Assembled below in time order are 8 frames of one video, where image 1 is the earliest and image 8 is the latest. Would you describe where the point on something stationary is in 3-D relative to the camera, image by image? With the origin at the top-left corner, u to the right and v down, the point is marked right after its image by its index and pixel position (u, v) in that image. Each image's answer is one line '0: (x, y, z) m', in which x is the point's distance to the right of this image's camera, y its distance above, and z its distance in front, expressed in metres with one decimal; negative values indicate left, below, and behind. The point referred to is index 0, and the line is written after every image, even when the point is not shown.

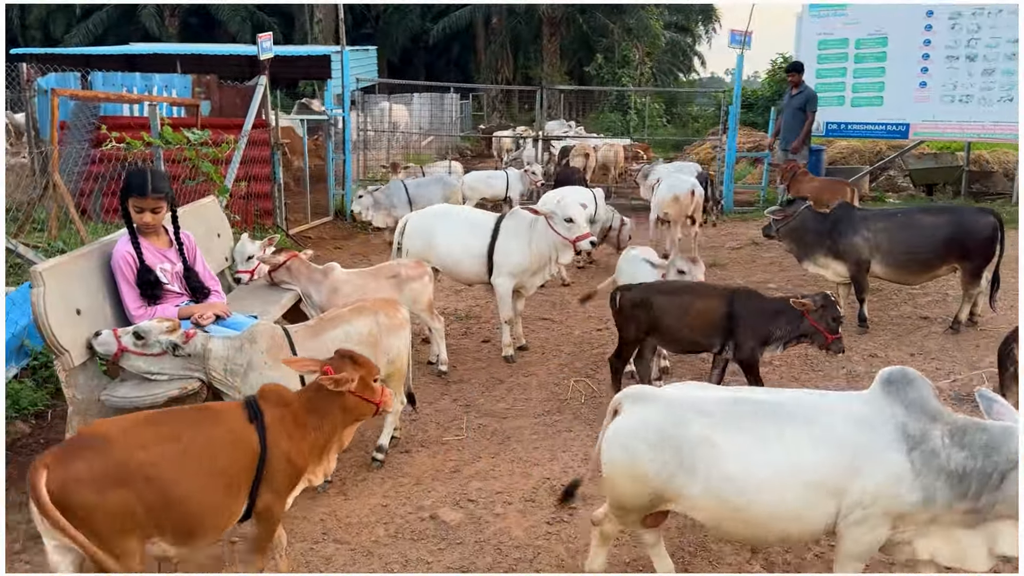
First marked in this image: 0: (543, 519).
0: (+0.1, -1.0, +3.9) m
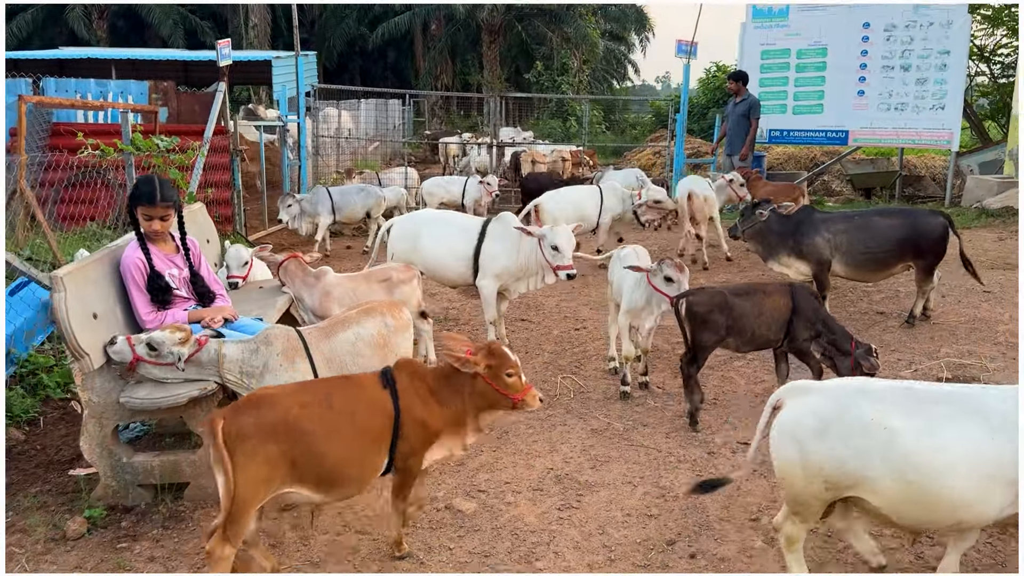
0: (+0.2, -1.0, +4.1) m
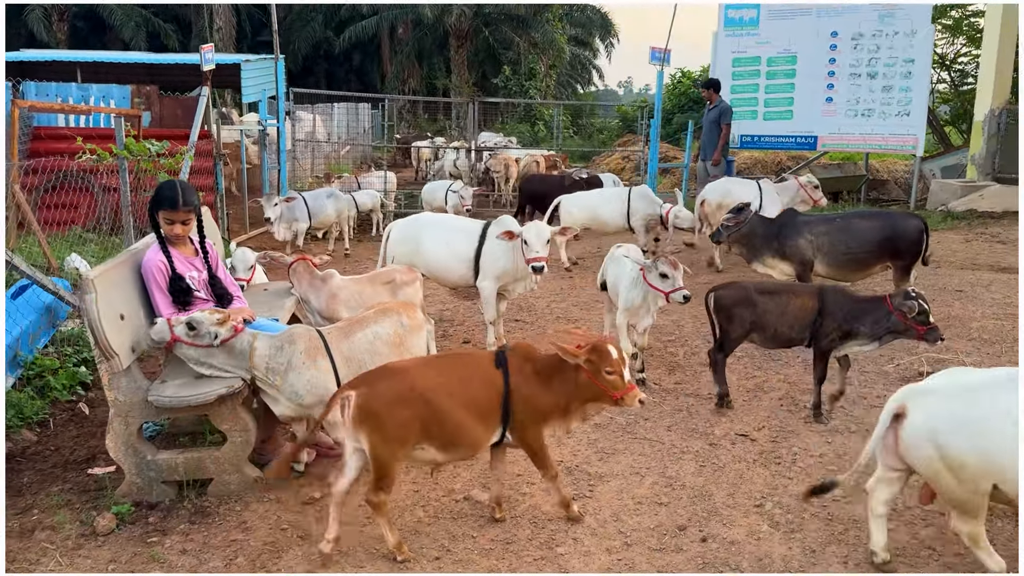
0: (+0.3, -1.0, +4.3) m
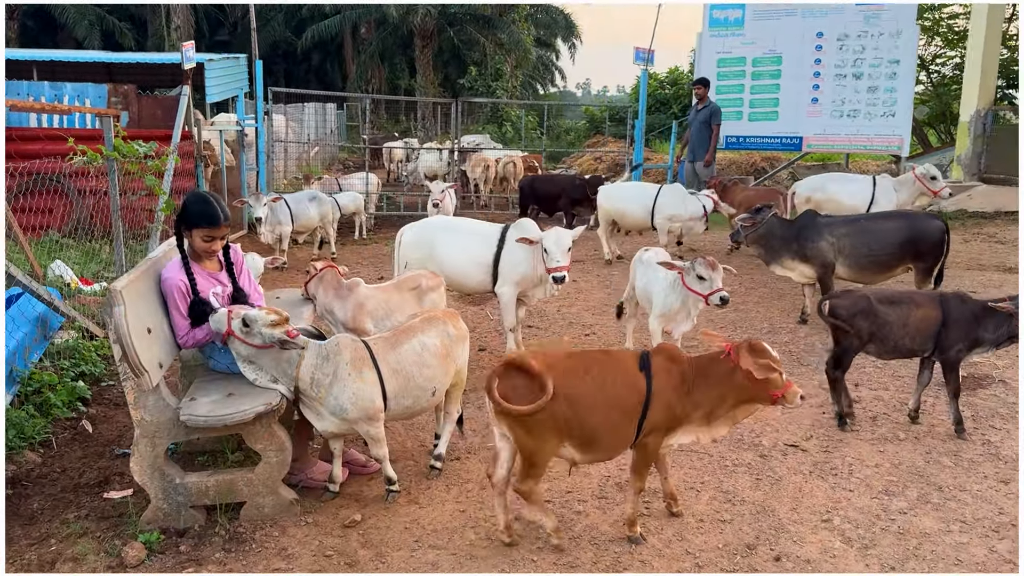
0: (+0.5, -1.1, +4.1) m
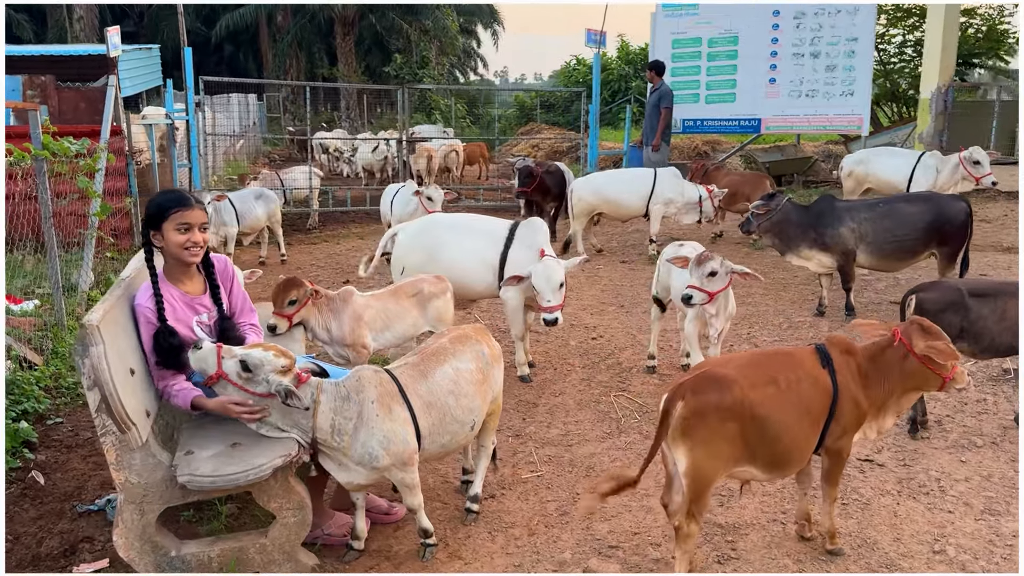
0: (+0.8, -1.1, +3.5) m
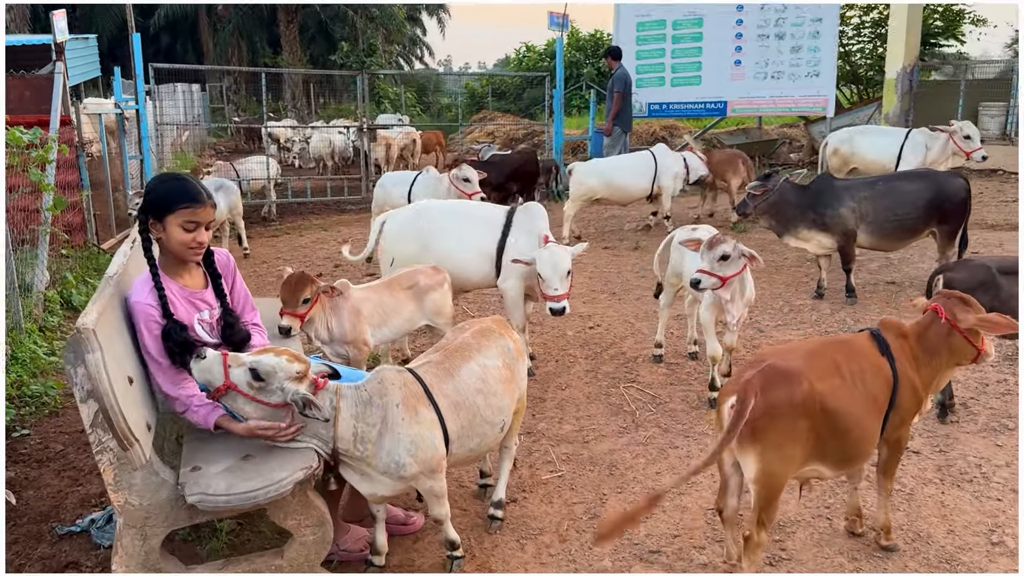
0: (+0.9, -1.0, +3.3) m
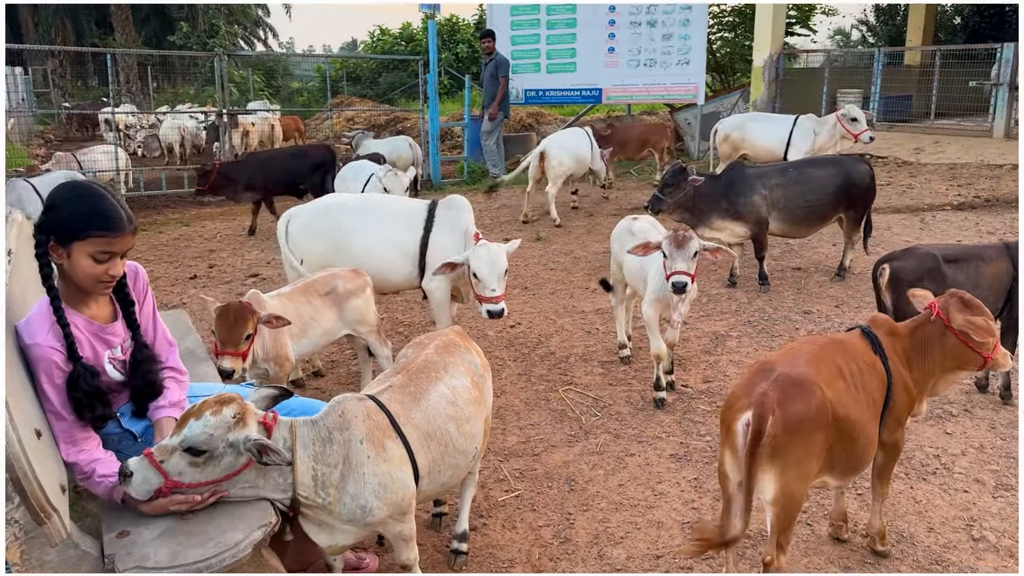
0: (+0.8, -1.0, +3.1) m
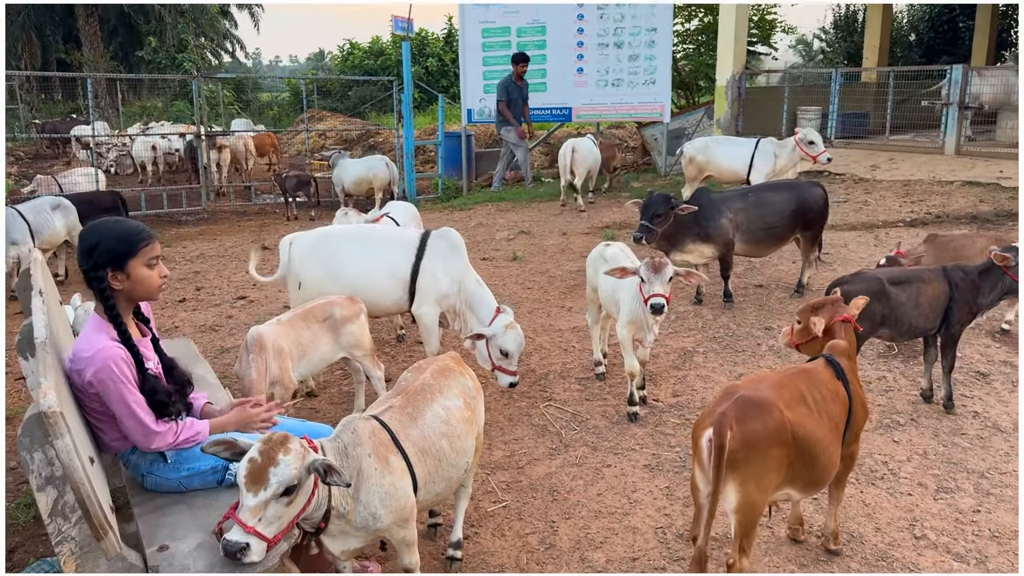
0: (+0.8, -1.1, +3.5) m
